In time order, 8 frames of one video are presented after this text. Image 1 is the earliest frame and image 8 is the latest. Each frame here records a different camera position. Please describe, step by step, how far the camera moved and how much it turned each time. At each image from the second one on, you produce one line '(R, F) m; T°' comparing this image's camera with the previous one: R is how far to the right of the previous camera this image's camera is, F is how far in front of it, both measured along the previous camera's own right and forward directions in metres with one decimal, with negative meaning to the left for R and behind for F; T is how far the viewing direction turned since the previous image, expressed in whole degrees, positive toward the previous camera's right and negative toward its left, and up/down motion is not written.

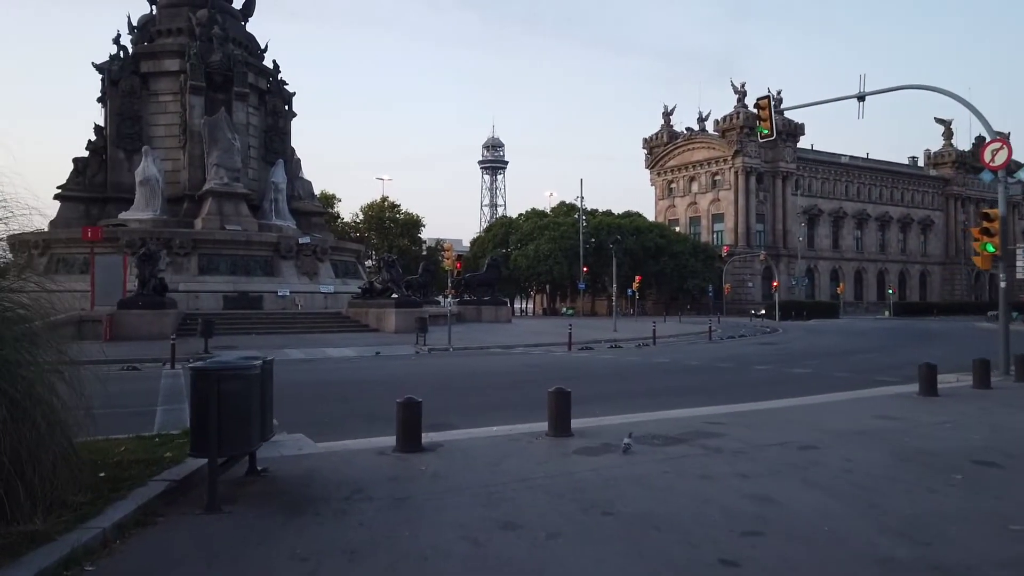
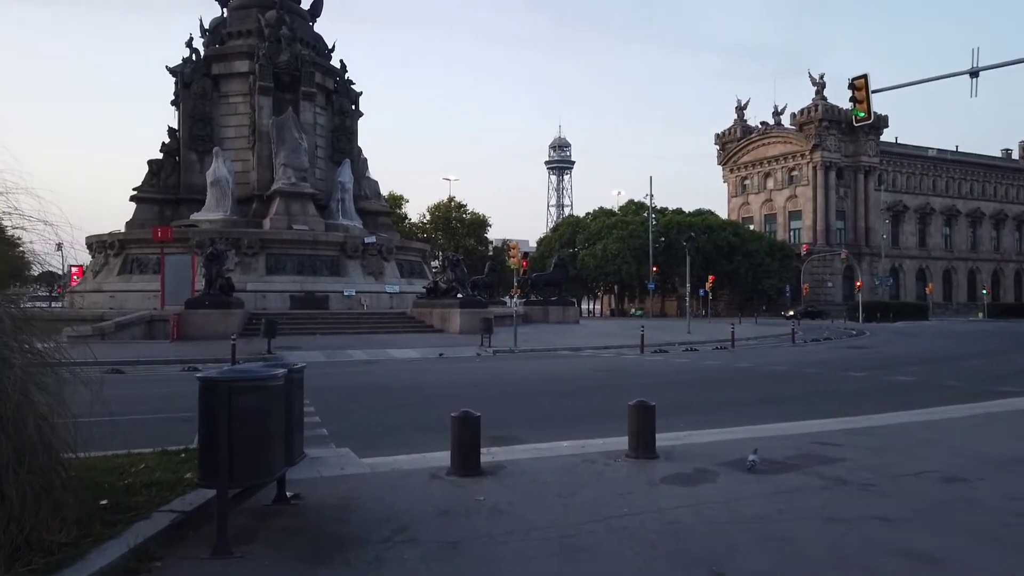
(-0.1, +1.1) m; -4°
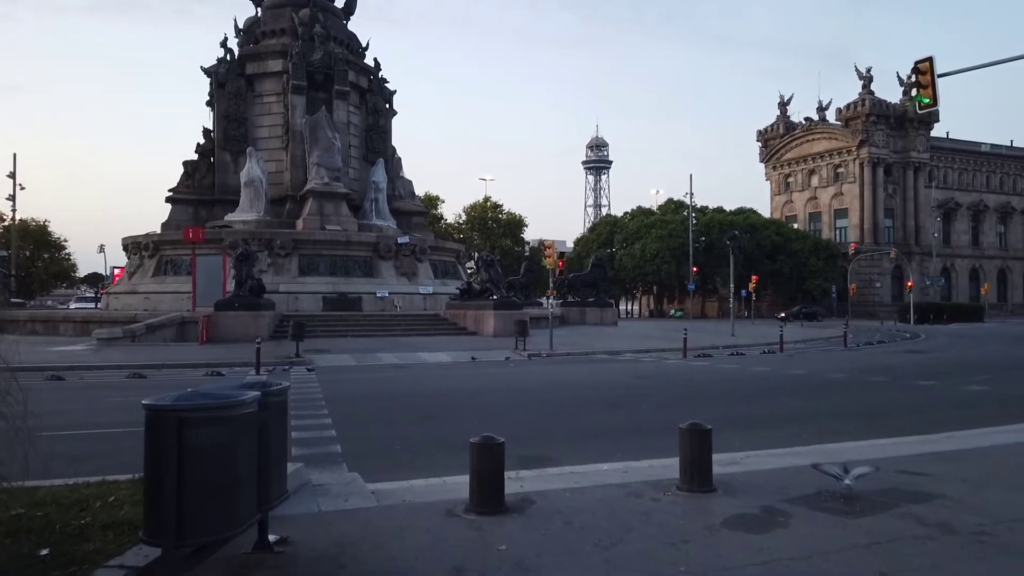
(0.0, +1.0) m; -2°
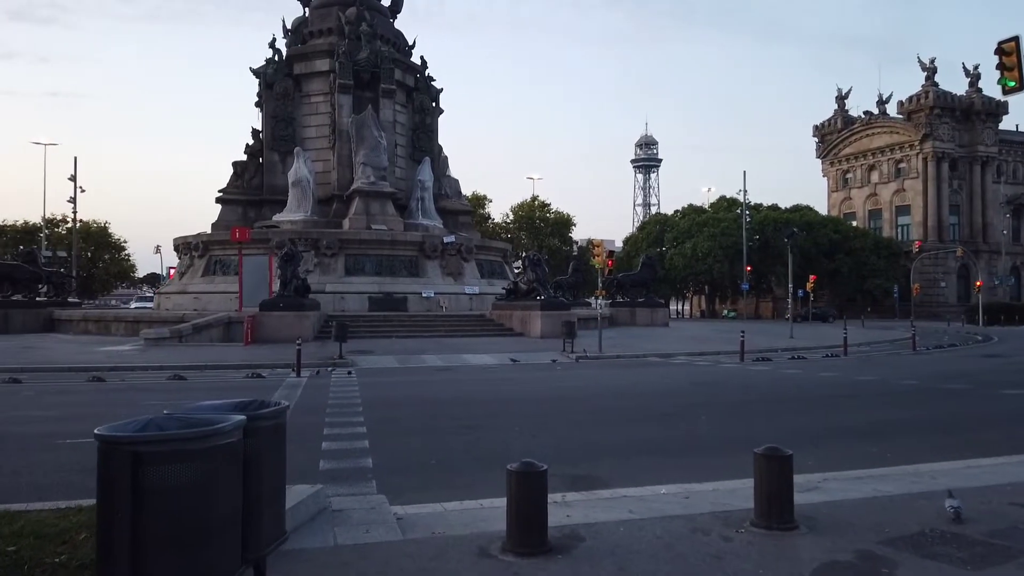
(0.0, +0.8) m; -3°
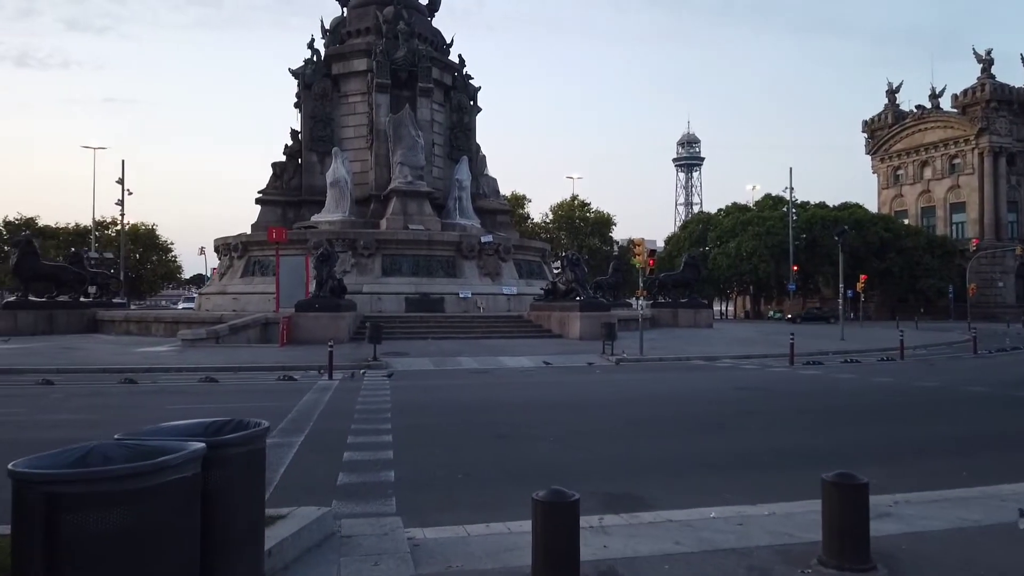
(+0.1, +0.7) m; -3°
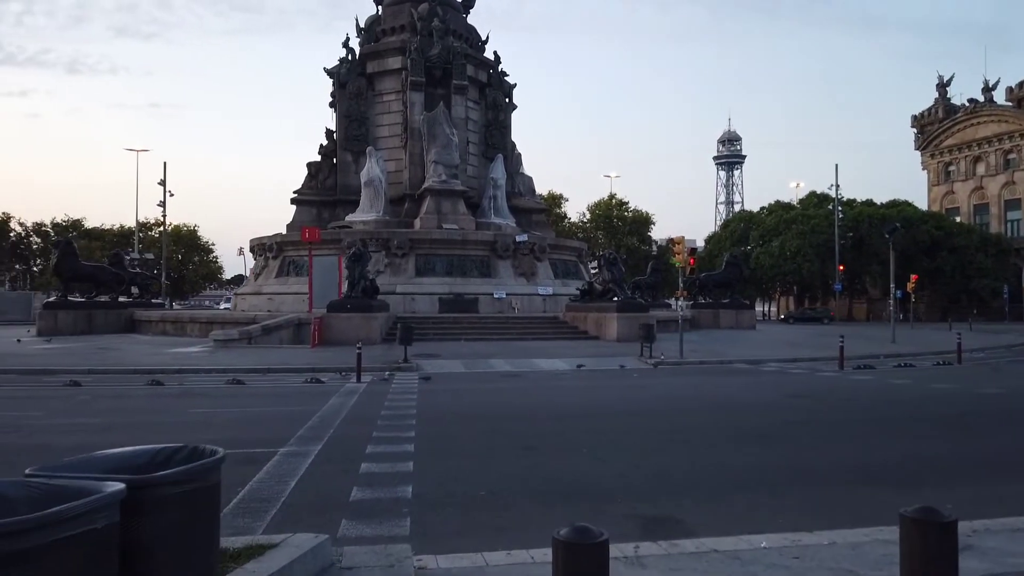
(+0.1, +0.7) m; -3°
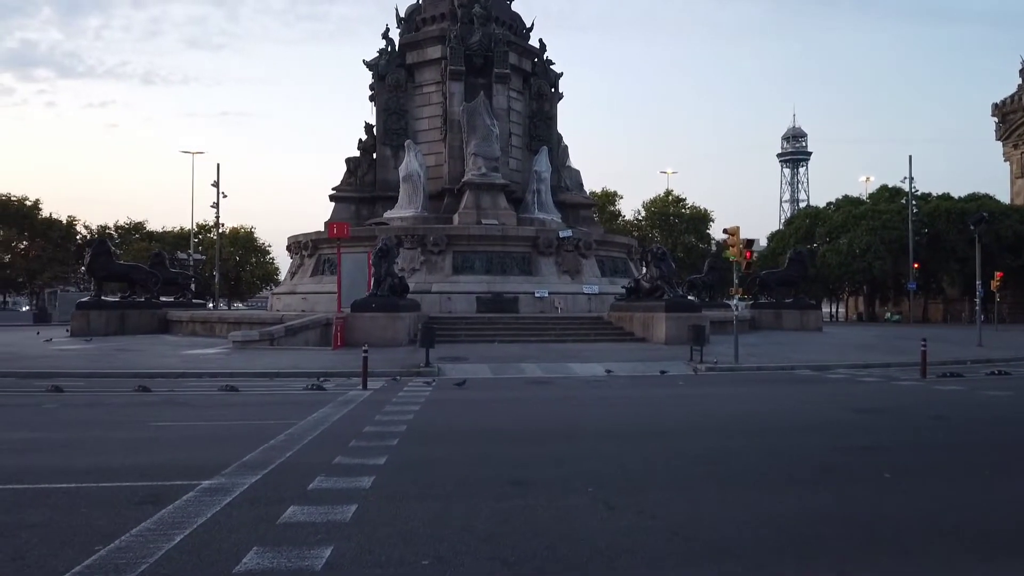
(+0.7, +2.5) m; -4°
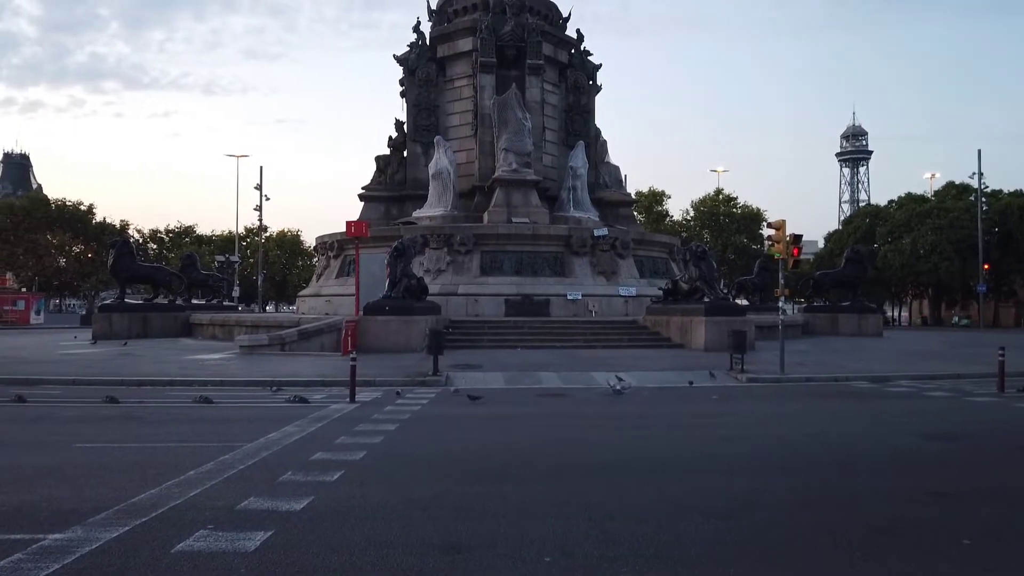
(+0.8, +2.2) m; -3°
